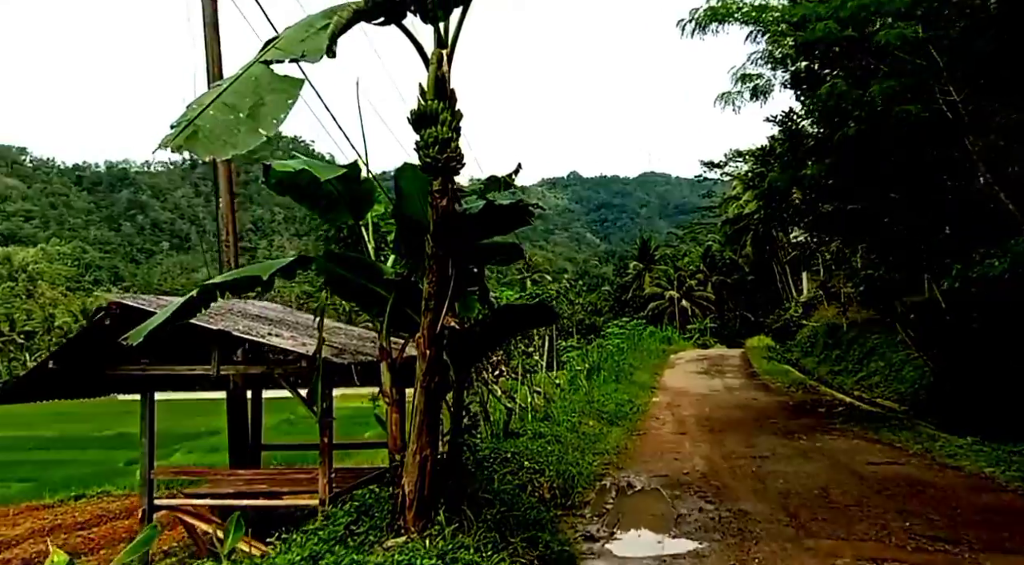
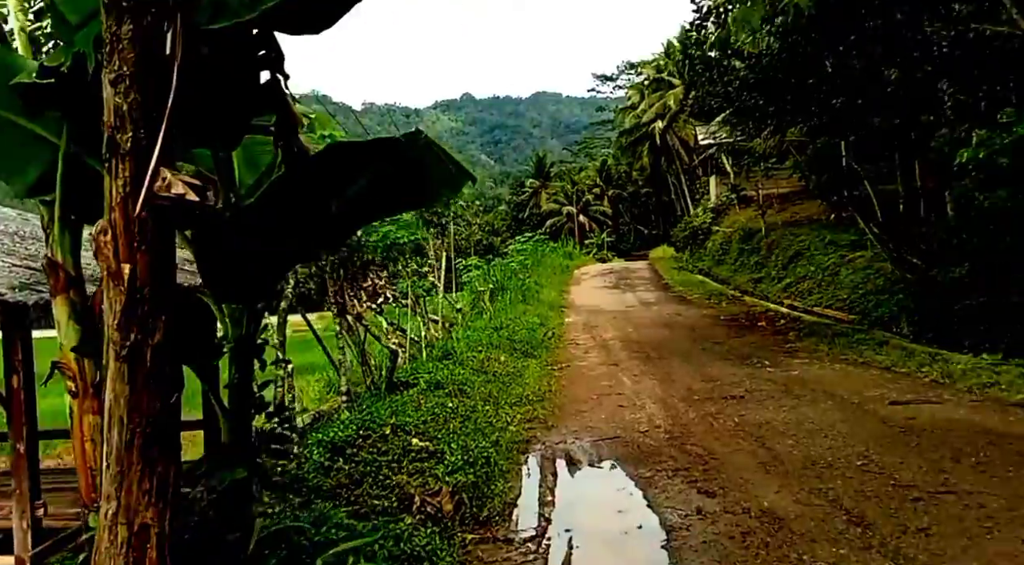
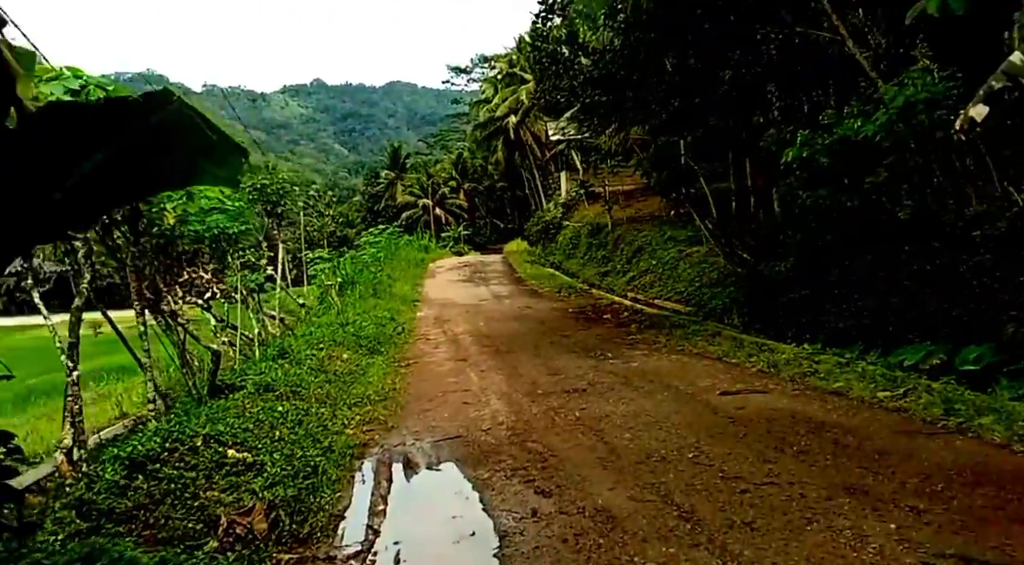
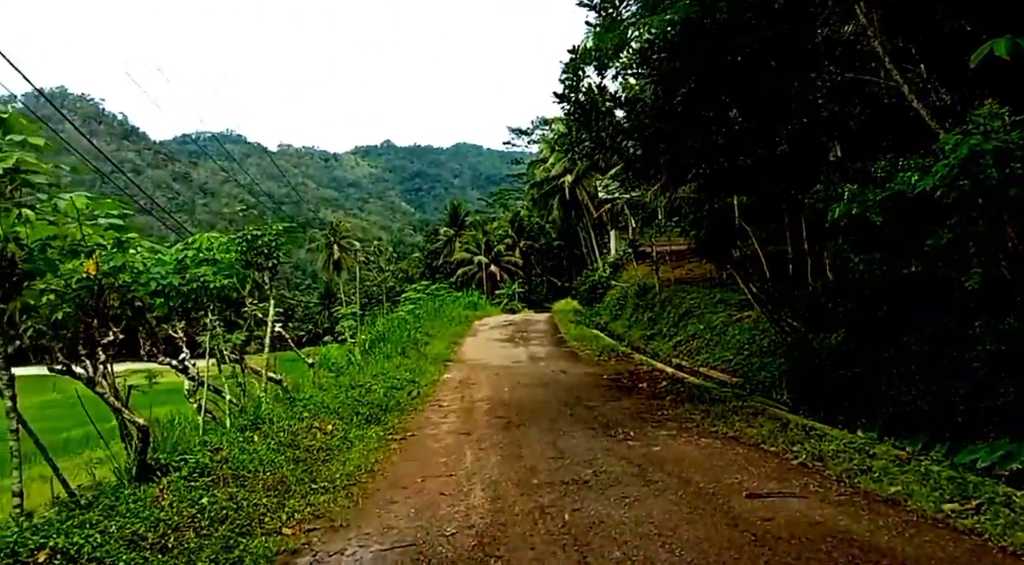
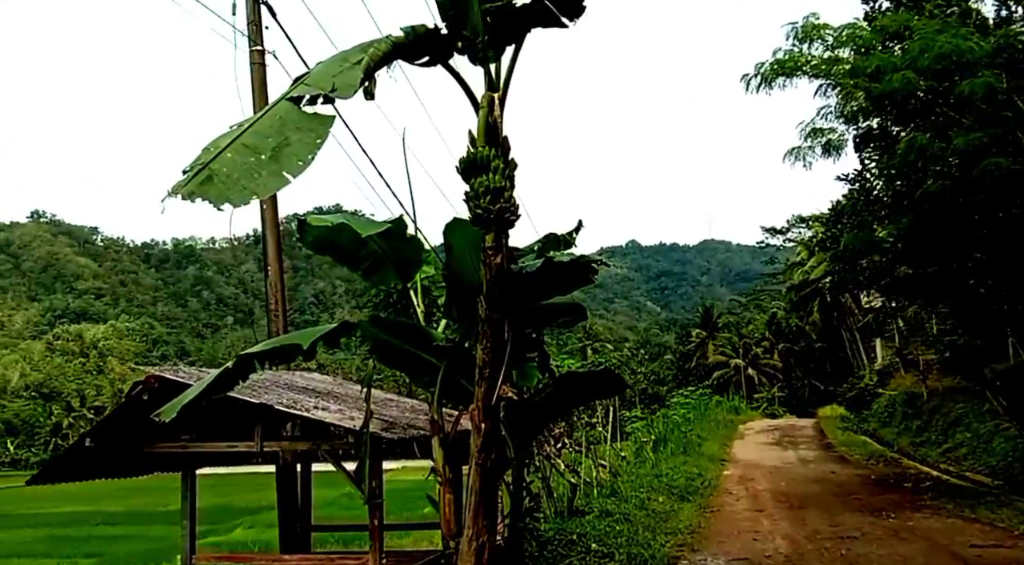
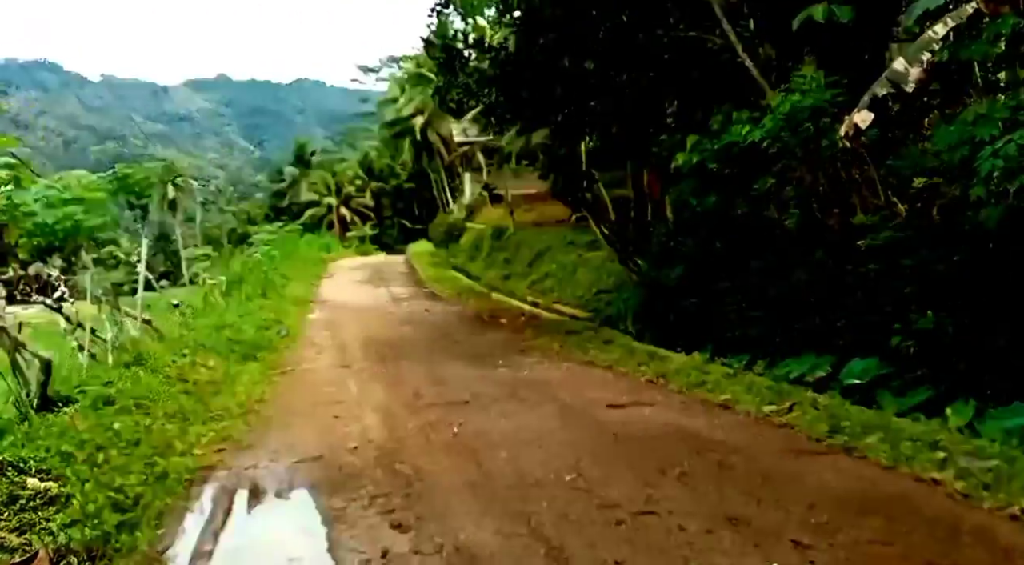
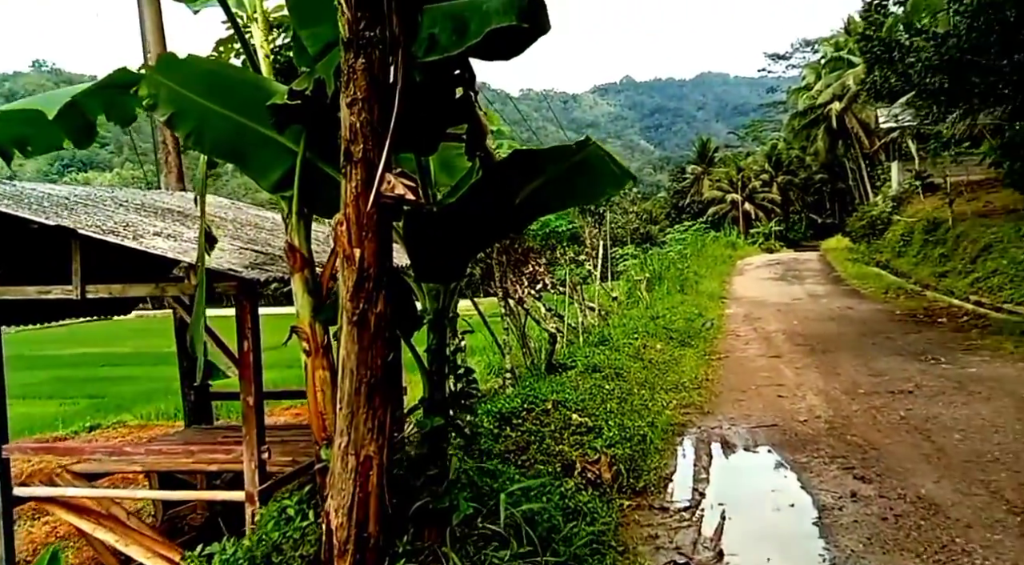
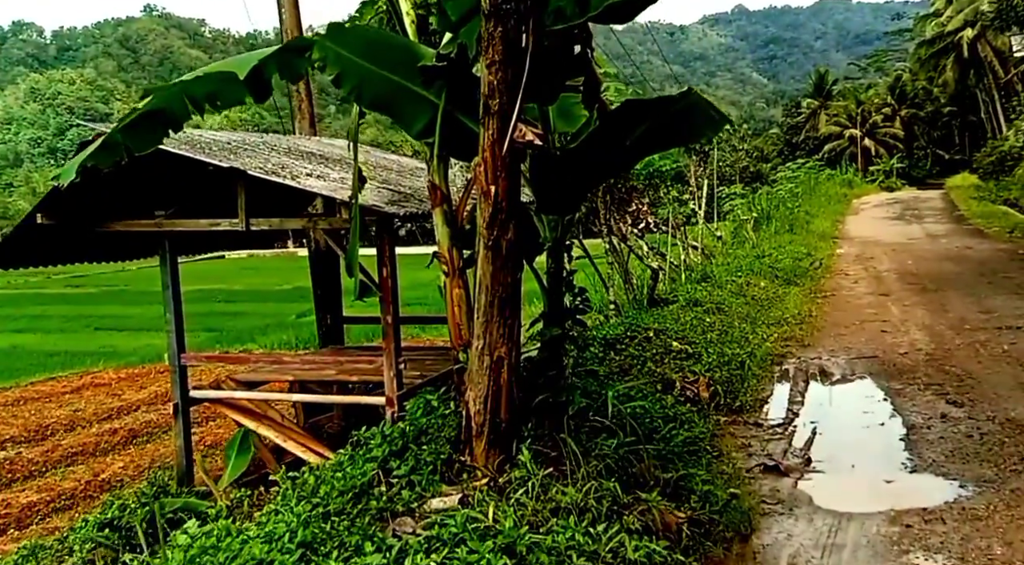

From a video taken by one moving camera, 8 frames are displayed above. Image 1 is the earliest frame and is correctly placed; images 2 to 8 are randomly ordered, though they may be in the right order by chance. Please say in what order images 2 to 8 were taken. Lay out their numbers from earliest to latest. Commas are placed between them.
5, 8, 7, 2, 3, 6, 4
